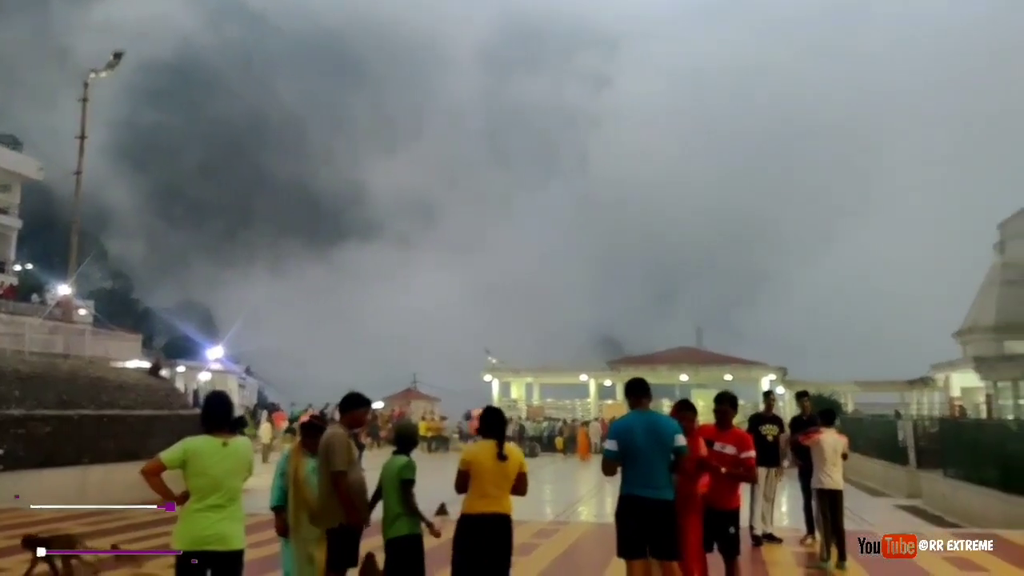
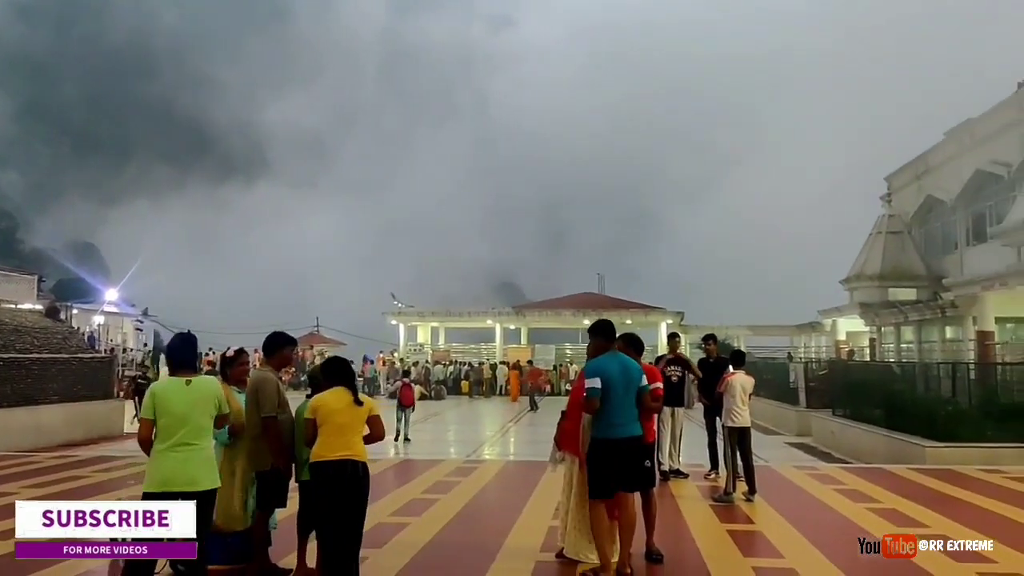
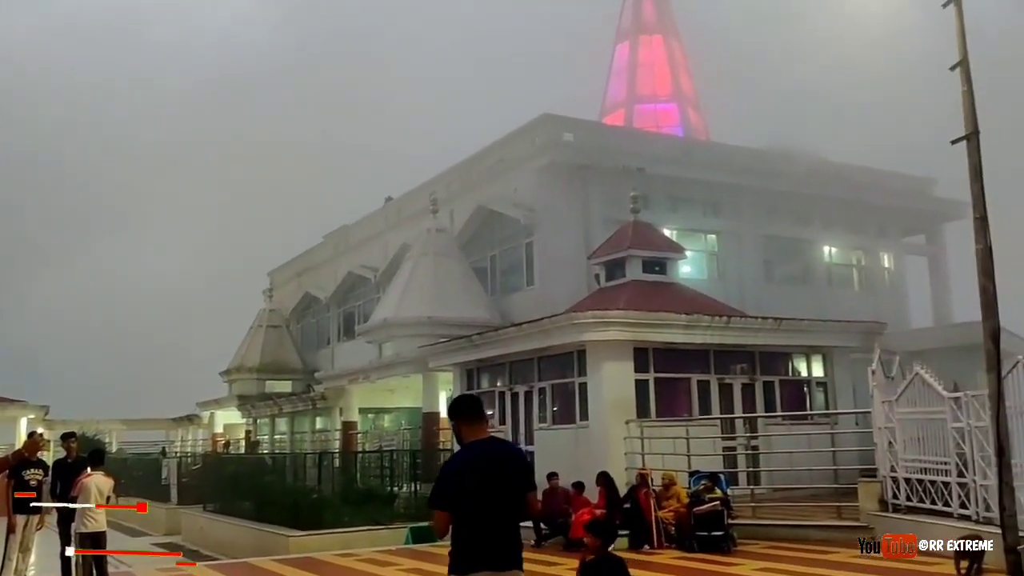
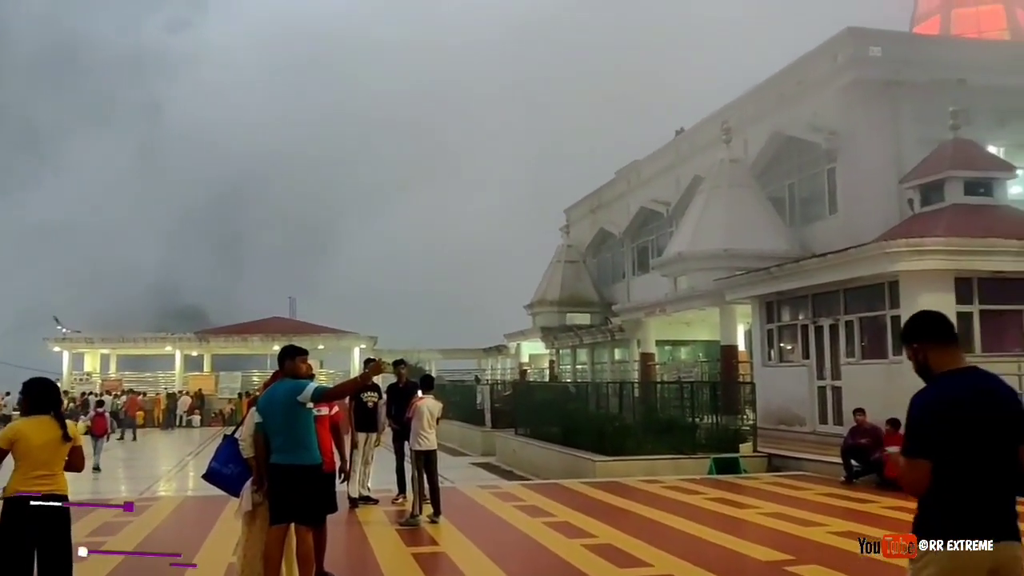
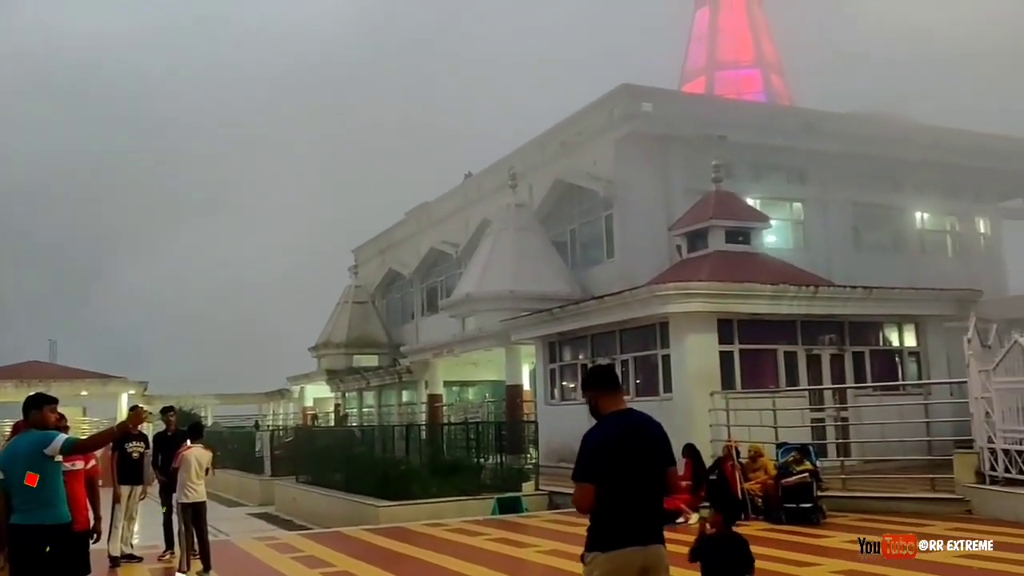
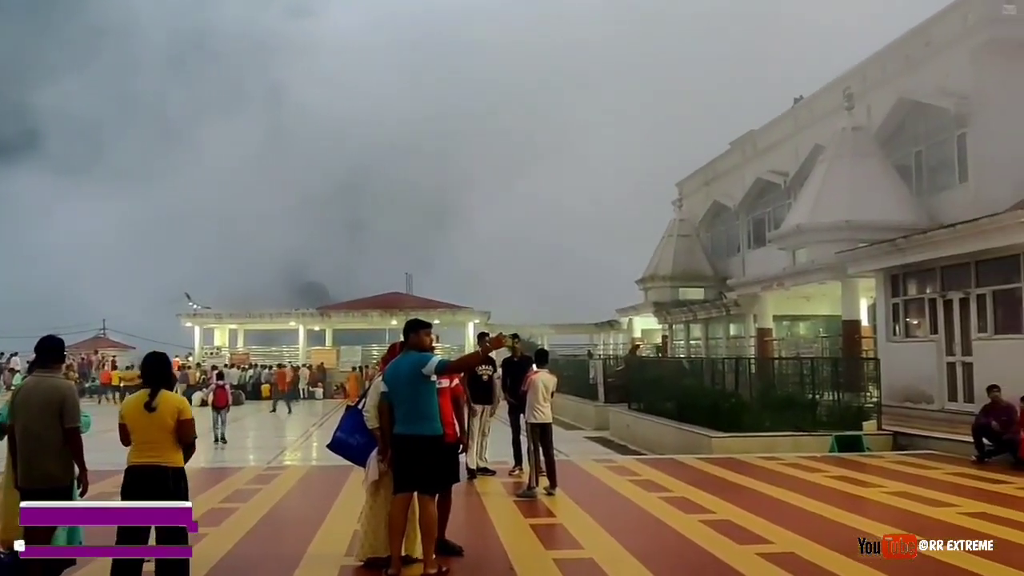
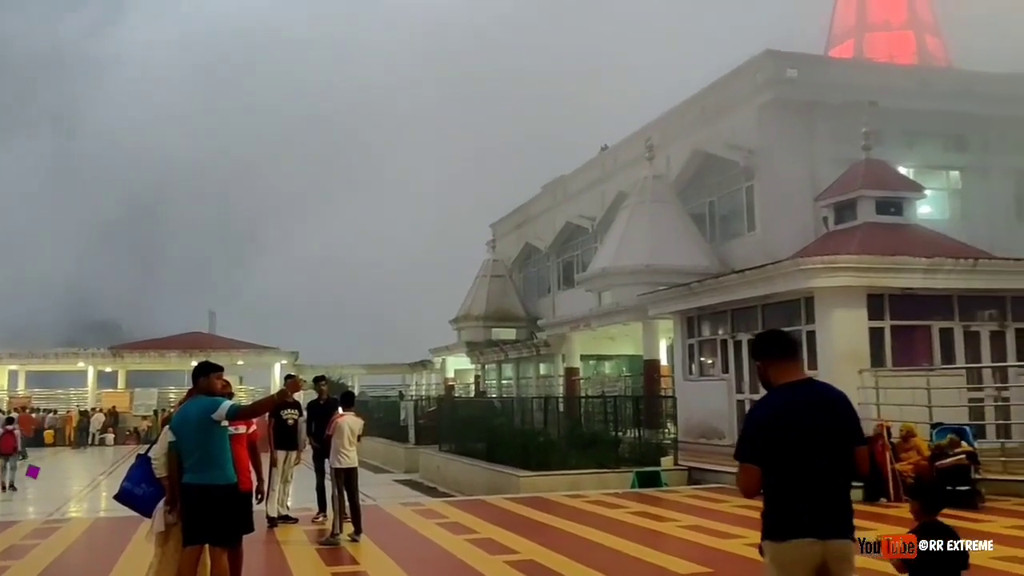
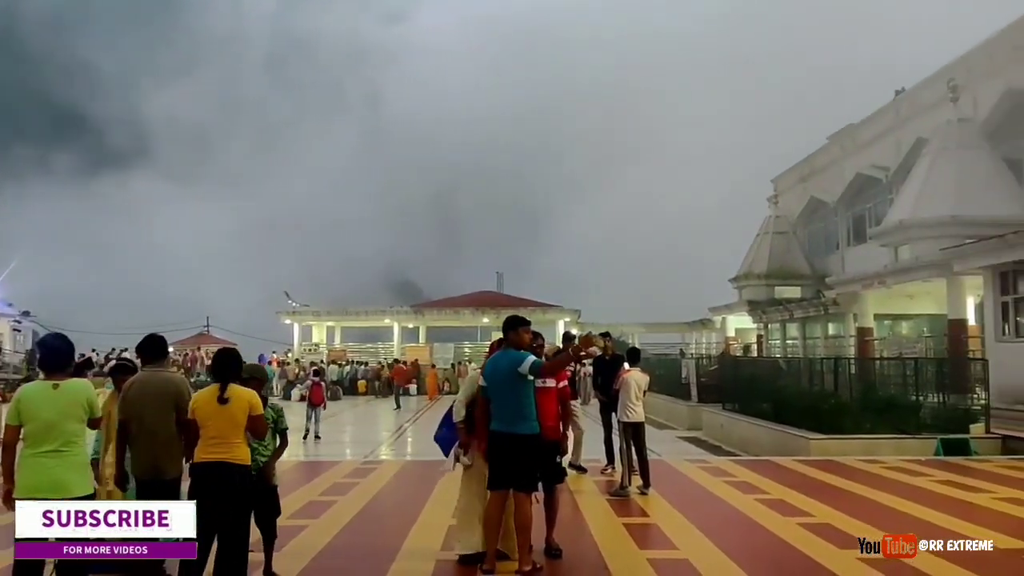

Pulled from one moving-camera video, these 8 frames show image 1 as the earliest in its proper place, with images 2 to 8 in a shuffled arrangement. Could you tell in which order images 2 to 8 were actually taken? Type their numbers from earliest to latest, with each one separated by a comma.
2, 8, 6, 4, 7, 5, 3
